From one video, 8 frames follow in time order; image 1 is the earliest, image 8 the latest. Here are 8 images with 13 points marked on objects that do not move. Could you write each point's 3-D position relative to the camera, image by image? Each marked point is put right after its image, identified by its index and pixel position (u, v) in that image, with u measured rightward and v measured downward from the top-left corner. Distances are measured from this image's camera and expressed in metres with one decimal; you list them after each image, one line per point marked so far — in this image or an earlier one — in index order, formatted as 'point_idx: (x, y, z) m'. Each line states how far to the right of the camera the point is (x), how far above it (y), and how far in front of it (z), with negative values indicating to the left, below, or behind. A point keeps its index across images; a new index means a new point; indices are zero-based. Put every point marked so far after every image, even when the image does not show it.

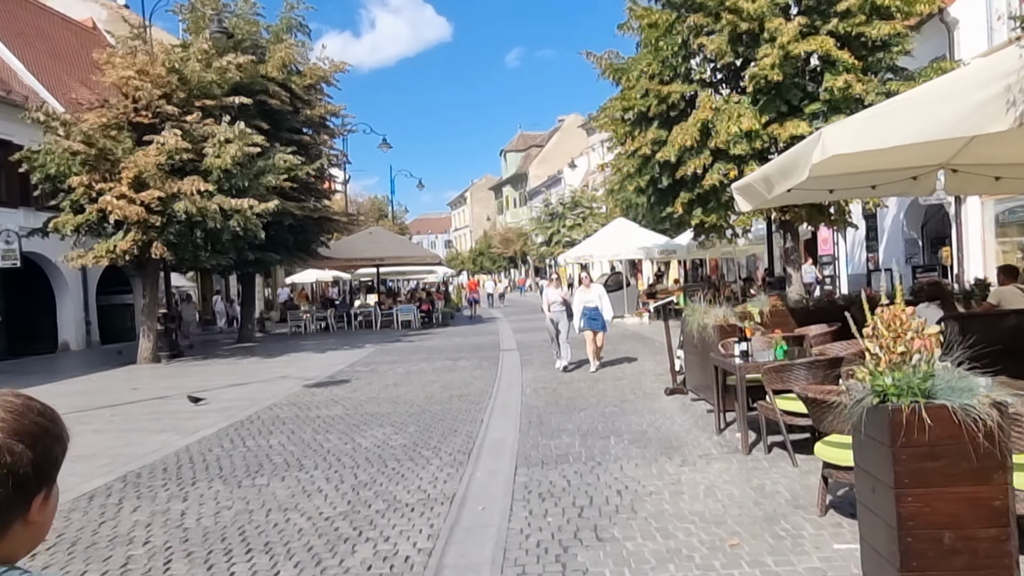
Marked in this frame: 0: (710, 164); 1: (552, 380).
0: (+4.7, +2.9, +17.6) m
1: (+0.7, -1.6, +12.4) m
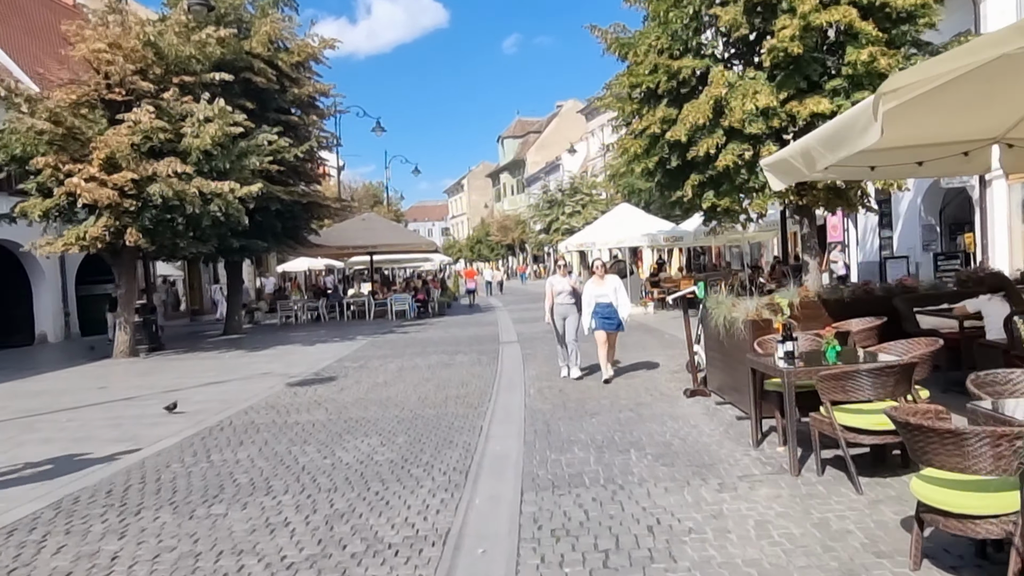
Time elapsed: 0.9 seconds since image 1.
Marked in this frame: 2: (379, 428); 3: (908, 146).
0: (+4.7, +3.1, +16.4) m
1: (+0.7, -1.4, +11.3) m
2: (-1.6, -1.6, +8.7) m
3: (+4.4, +1.6, +8.2) m
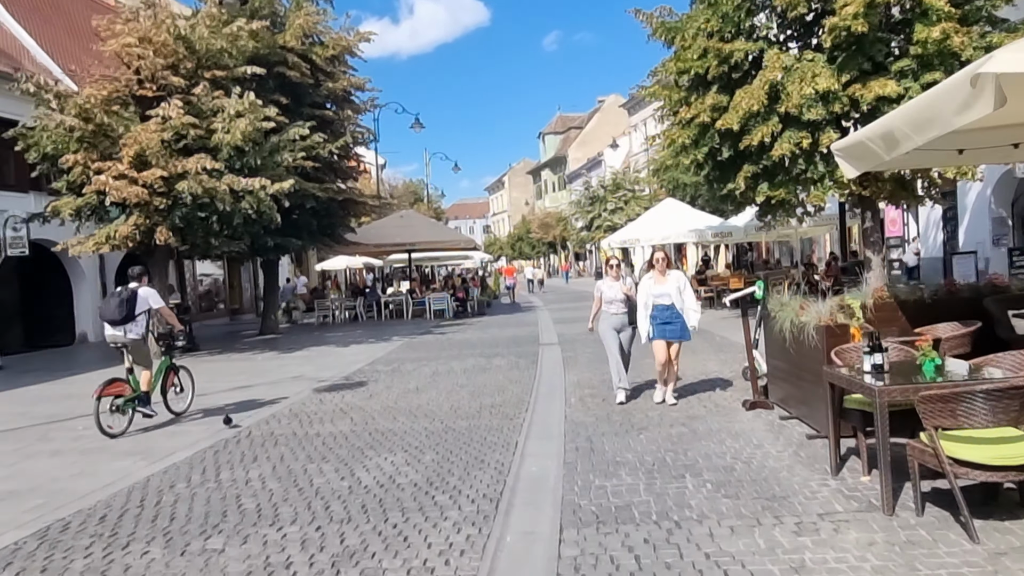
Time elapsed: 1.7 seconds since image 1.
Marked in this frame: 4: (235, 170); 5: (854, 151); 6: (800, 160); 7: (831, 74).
0: (+5.5, +3.2, +15.3) m
1: (+1.3, -1.4, +10.4) m
2: (-1.2, -1.6, +8.0) m
3: (+4.7, +1.6, +7.1) m
4: (-6.5, +2.8, +17.5) m
5: (+3.3, +1.3, +7.3) m
6: (+5.9, +2.6, +15.4) m
7: (+6.2, +4.2, +14.6) m
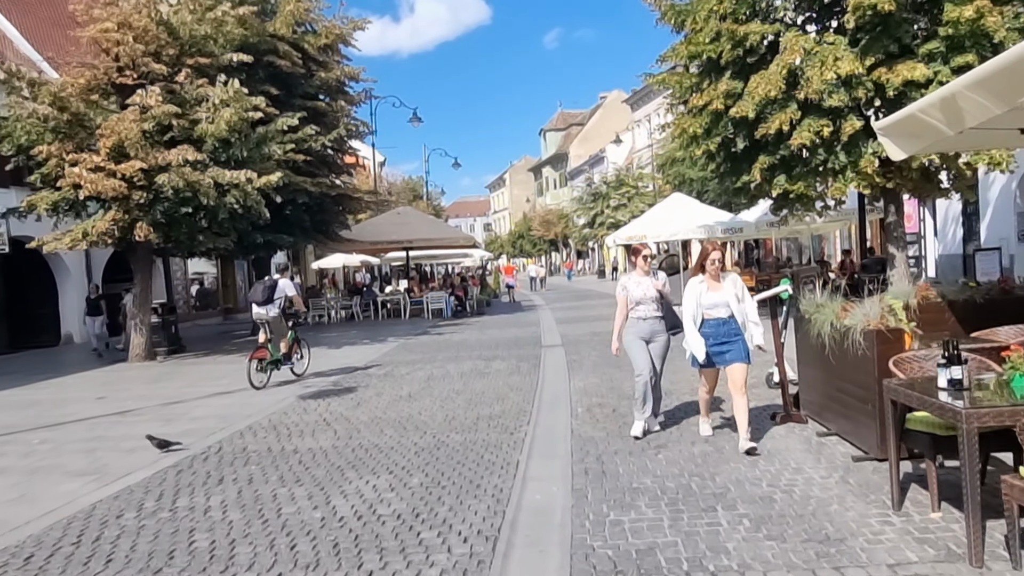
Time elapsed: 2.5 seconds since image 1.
0: (+5.5, +3.2, +14.4) m
1: (+1.3, -1.4, +9.5) m
2: (-1.2, -1.6, +7.0) m
3: (+4.7, +1.6, +6.2) m
4: (-6.5, +2.8, +16.5) m
5: (+3.3, +1.3, +6.3) m
6: (+5.9, +2.6, +14.4) m
7: (+6.2, +4.2, +13.6) m
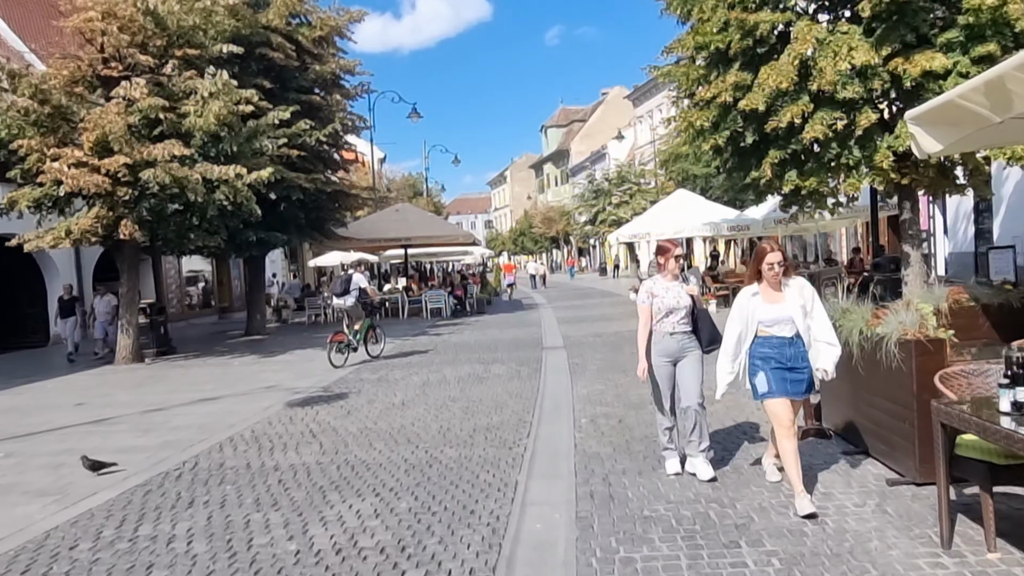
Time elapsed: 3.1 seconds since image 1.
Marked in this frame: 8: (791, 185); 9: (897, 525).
0: (+5.5, +3.2, +13.7) m
1: (+1.3, -1.4, +8.9) m
2: (-1.2, -1.7, +6.5) m
3: (+4.7, +1.5, +5.6) m
4: (-6.5, +2.8, +16.0) m
5: (+3.3, +1.3, +5.7) m
6: (+5.9, +2.6, +13.8) m
7: (+6.2, +4.2, +13.0) m
8: (+5.3, +2.0, +14.3) m
9: (+2.4, -1.5, +4.7) m
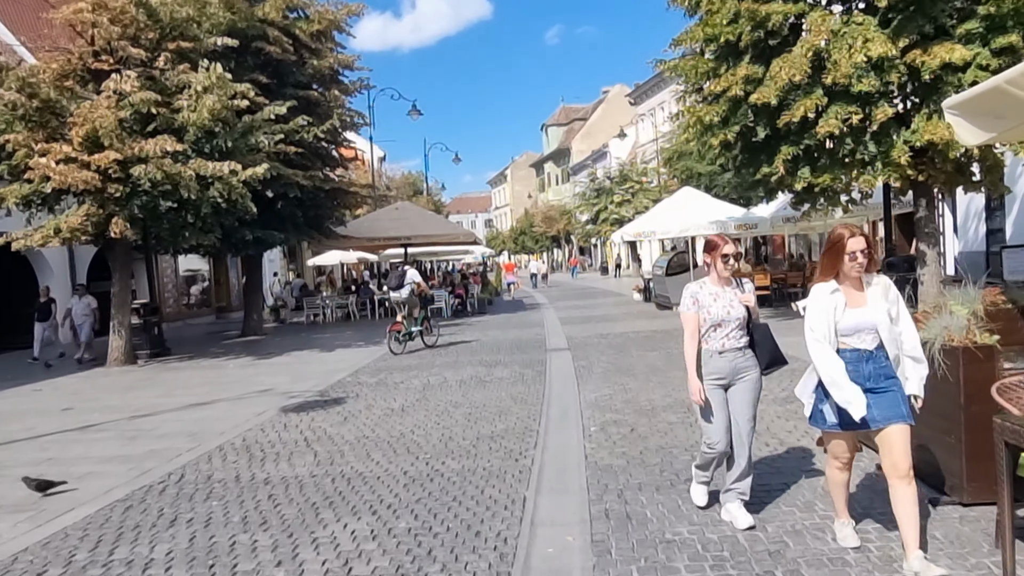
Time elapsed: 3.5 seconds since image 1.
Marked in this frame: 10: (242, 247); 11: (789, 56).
0: (+5.6, +3.2, +13.3) m
1: (+1.3, -1.4, +8.5) m
2: (-1.1, -1.7, +6.0) m
3: (+4.8, +1.5, +5.1) m
4: (-6.4, +2.8, +15.5) m
5: (+3.4, +1.3, +5.3) m
6: (+6.0, +2.6, +13.4) m
7: (+6.3, +4.2, +12.5) m
8: (+5.4, +2.0, +13.8) m
9: (+2.5, -1.5, +4.2) m
10: (-7.2, +1.1, +20.0) m
11: (+4.9, +4.1, +13.3) m
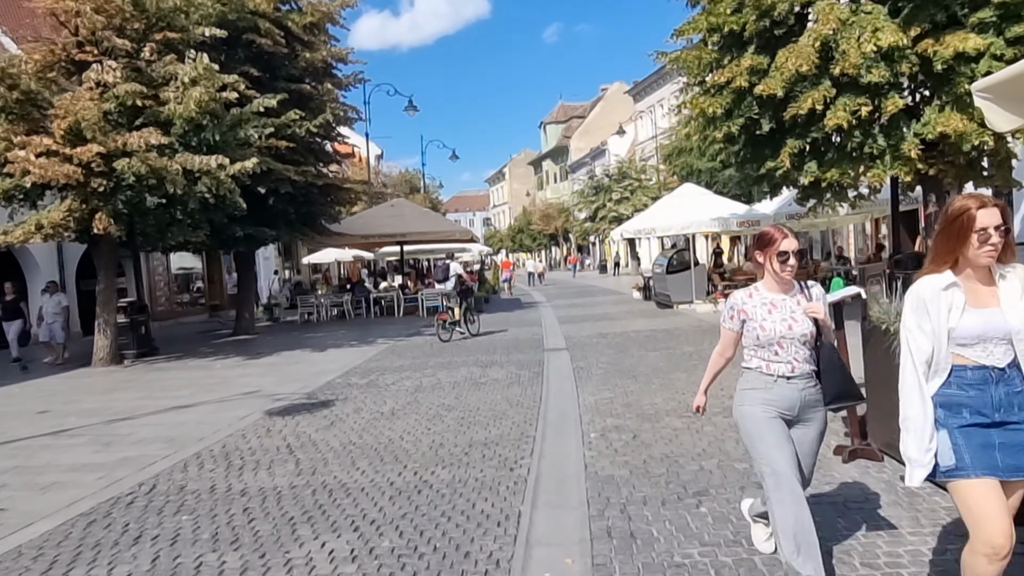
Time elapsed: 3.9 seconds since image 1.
0: (+5.5, +3.2, +12.8) m
1: (+1.3, -1.4, +8.0) m
2: (-1.2, -1.7, +5.5) m
3: (+4.7, +1.6, +4.7) m
4: (-6.5, +2.8, +15.0) m
5: (+3.3, +1.3, +4.8) m
6: (+5.9, +2.7, +12.9) m
7: (+6.2, +4.2, +12.1) m
8: (+5.3, +2.0, +13.4) m
9: (+2.4, -1.5, +3.8) m
10: (-7.3, +1.2, +19.5) m
11: (+4.9, +4.2, +12.9) m
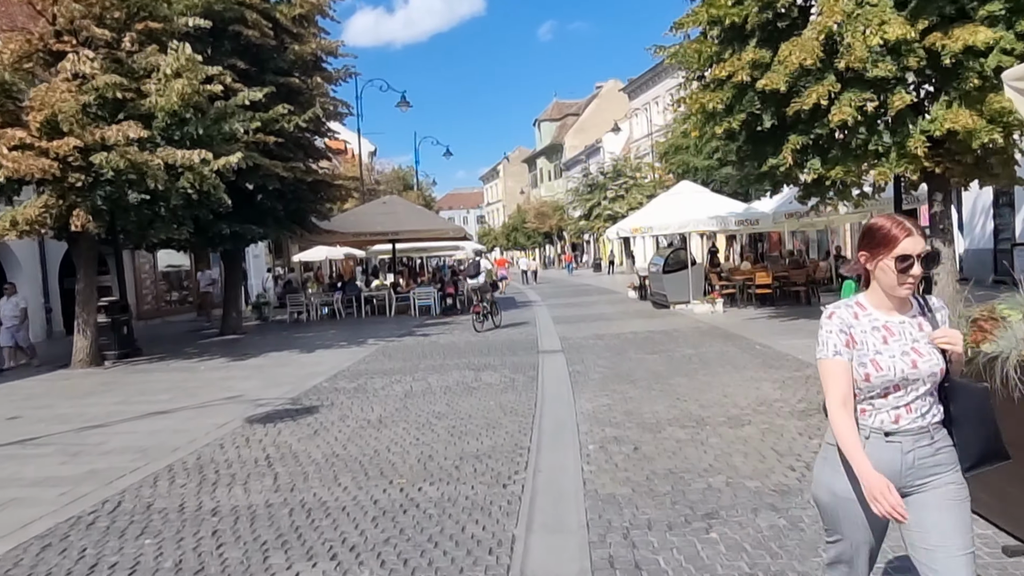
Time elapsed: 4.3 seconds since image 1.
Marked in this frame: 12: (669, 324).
0: (+5.4, +3.2, +12.4) m
1: (+1.2, -1.4, +7.6) m
2: (-1.2, -1.7, +5.1) m
3: (+4.7, +1.5, +4.3) m
4: (-6.6, +2.9, +14.5) m
5: (+3.3, +1.3, +4.4) m
6: (+5.8, +2.6, +12.5) m
7: (+6.1, +4.2, +11.7) m
8: (+5.2, +2.0, +13.0) m
9: (+2.4, -1.5, +3.3) m
10: (-7.5, +1.2, +19.0) m
11: (+4.8, +4.2, +12.4) m
12: (+3.7, -0.8, +17.5) m
